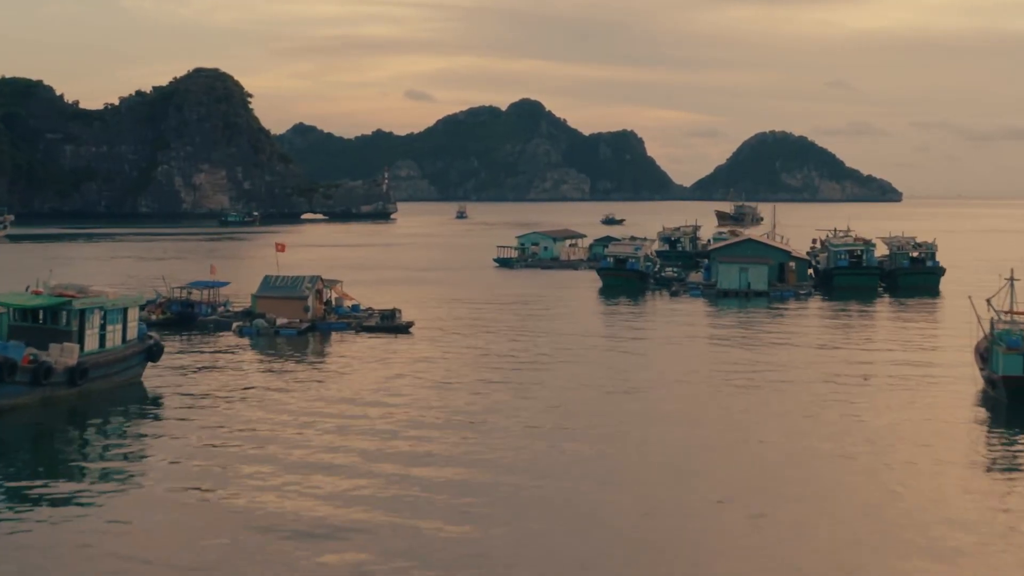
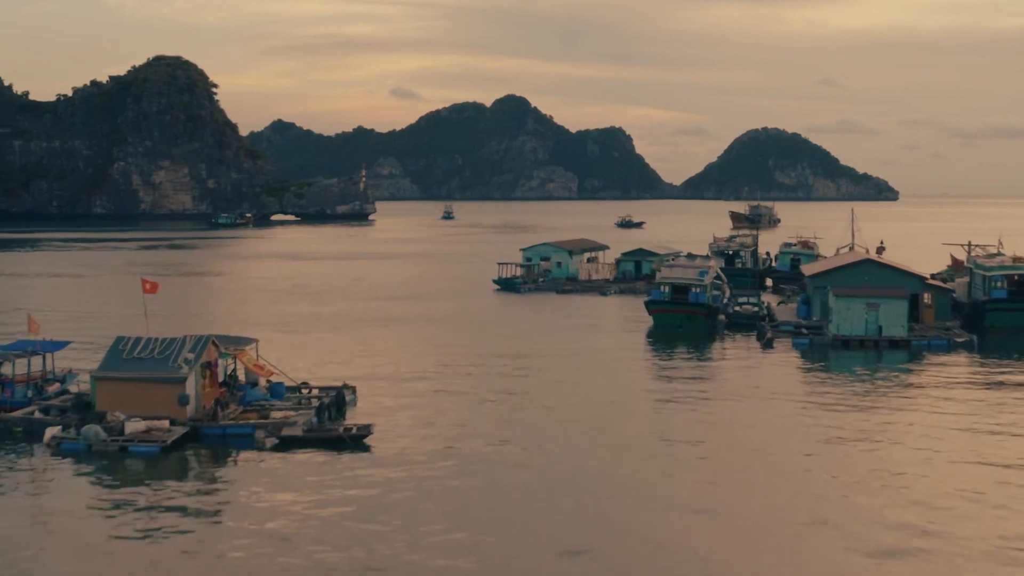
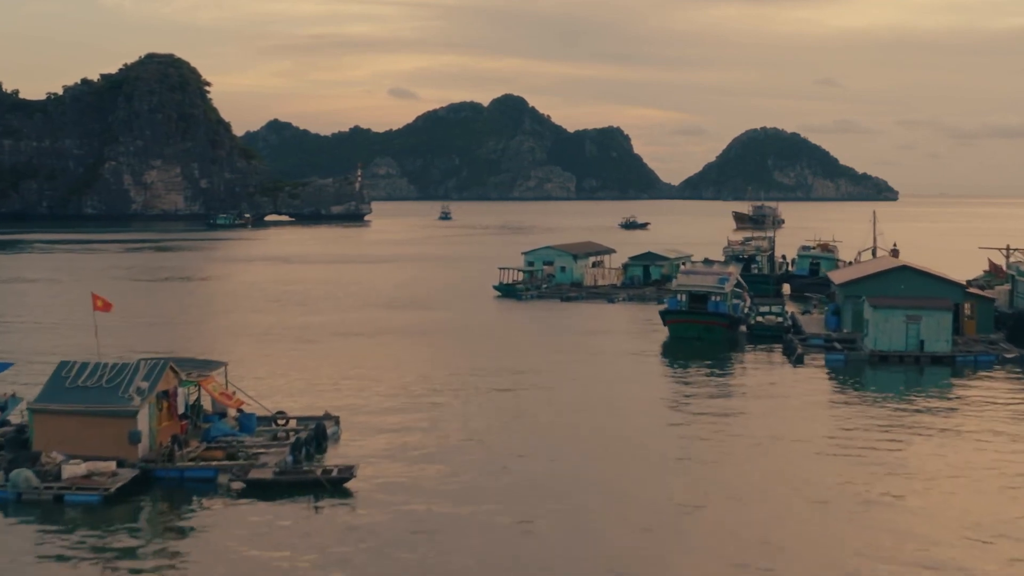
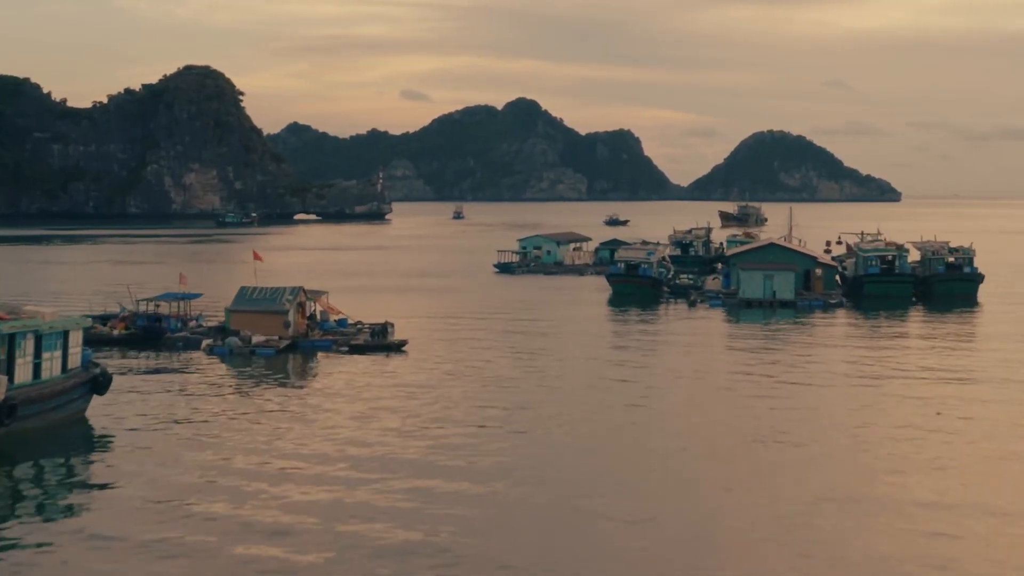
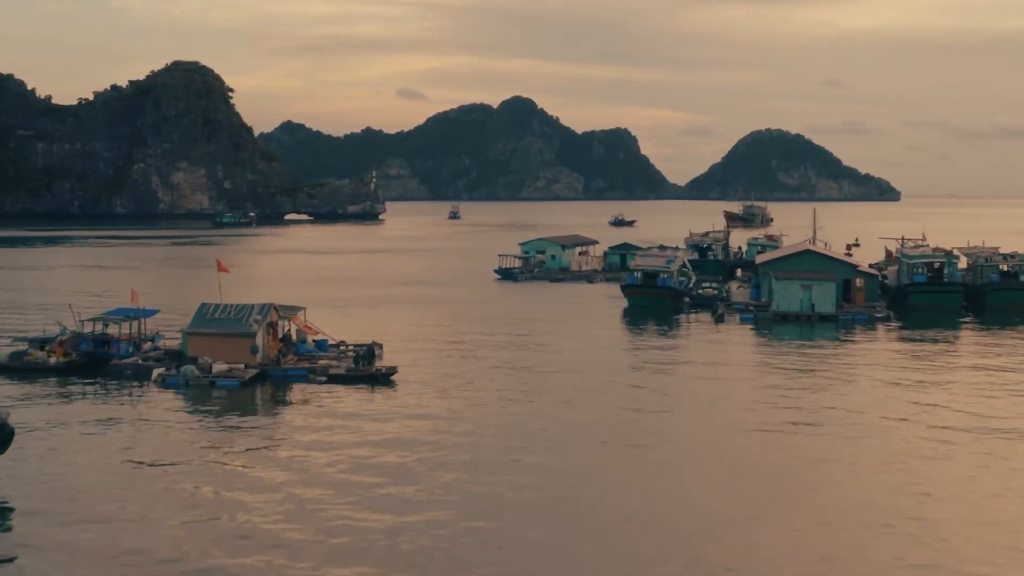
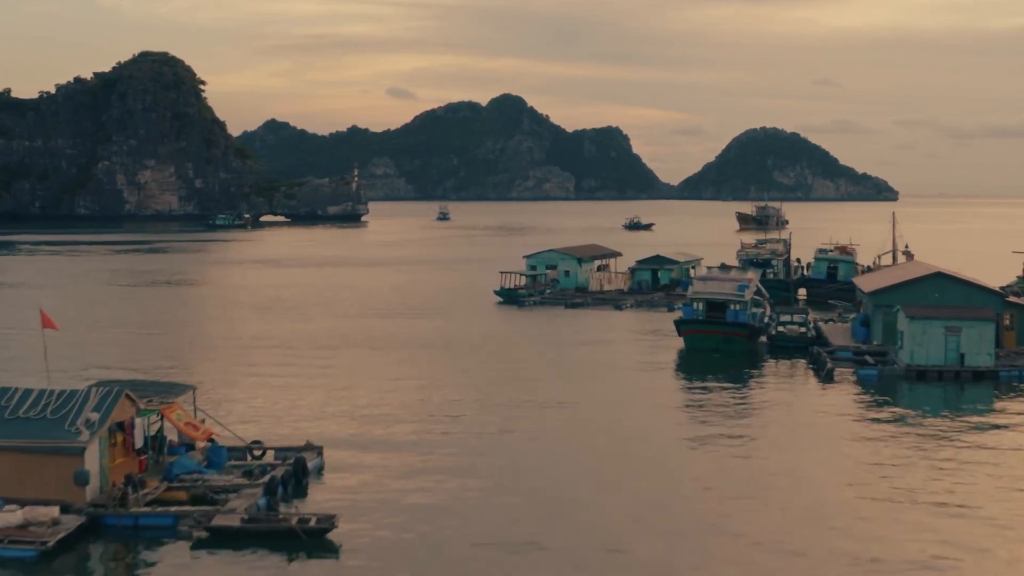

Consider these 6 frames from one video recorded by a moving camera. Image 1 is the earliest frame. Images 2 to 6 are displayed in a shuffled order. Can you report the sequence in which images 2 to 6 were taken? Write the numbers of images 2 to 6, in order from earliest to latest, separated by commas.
4, 5, 2, 3, 6
